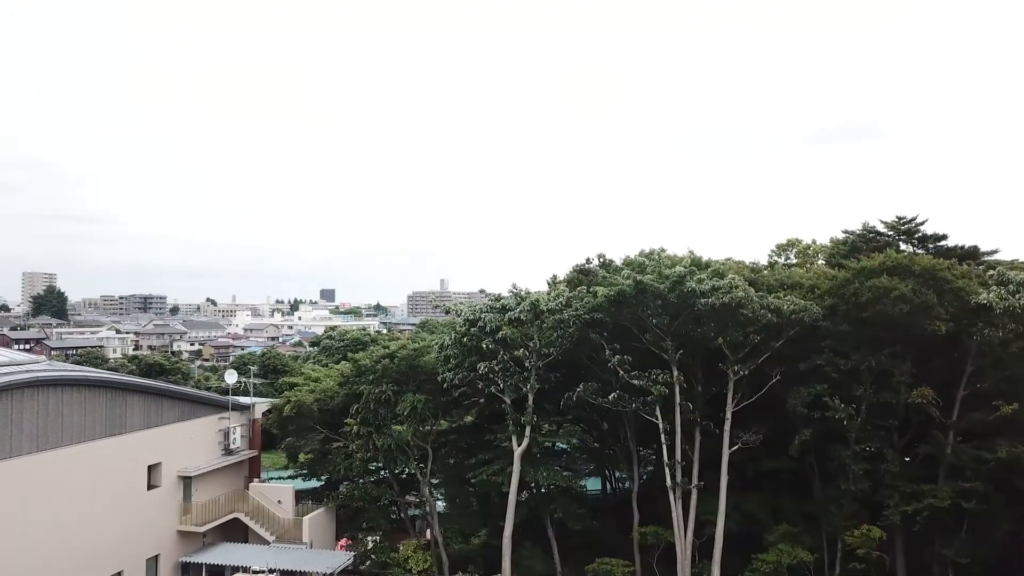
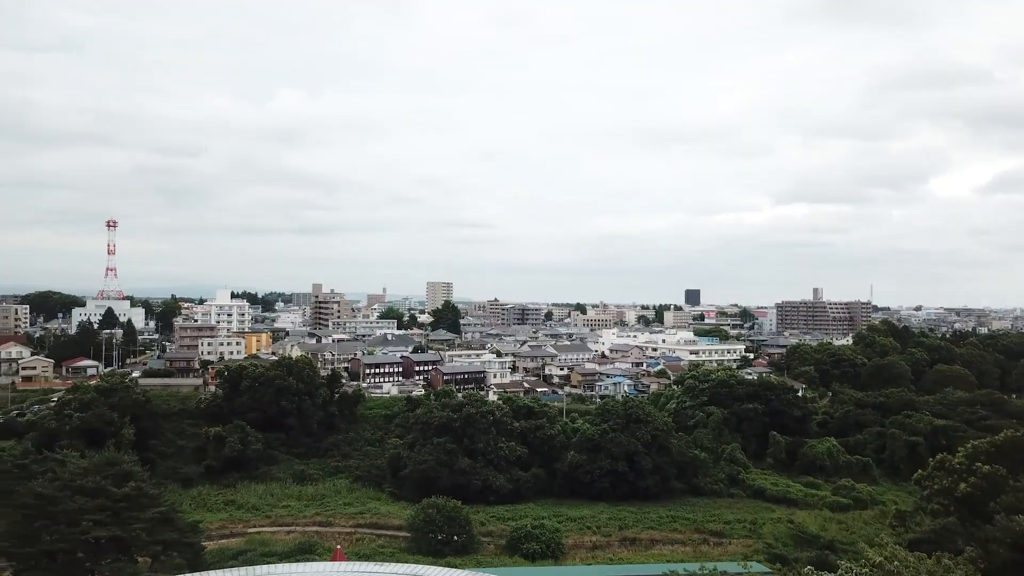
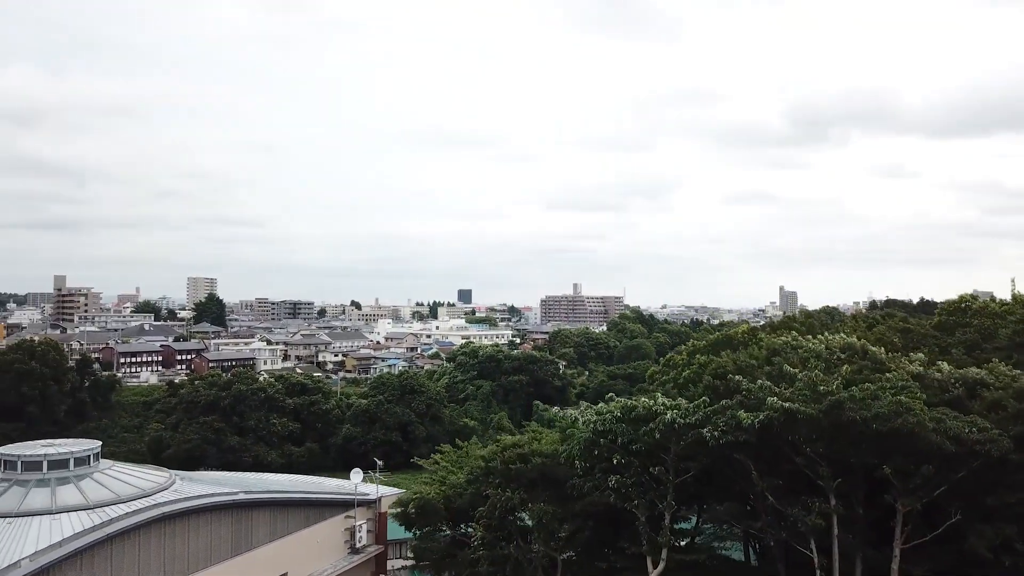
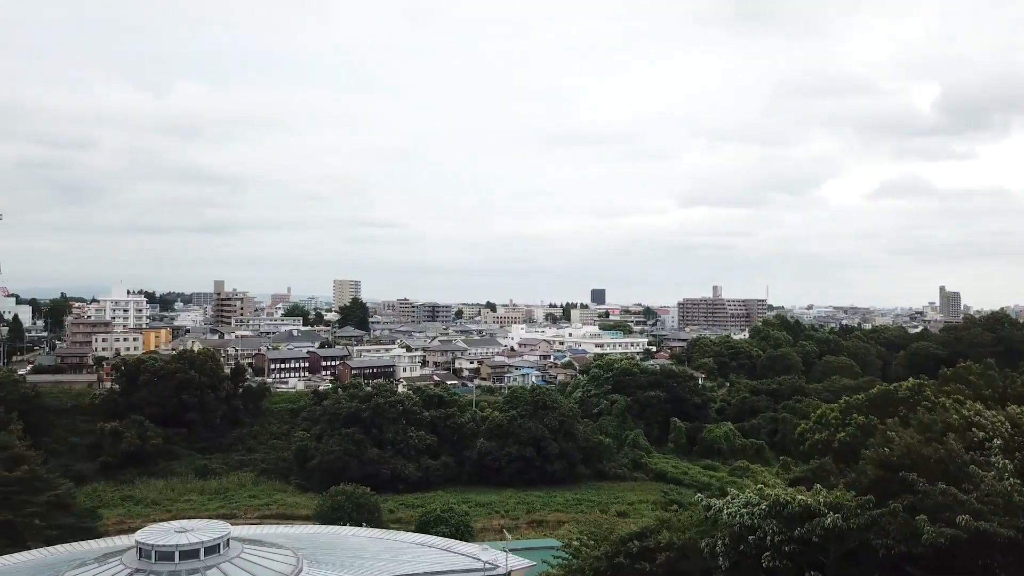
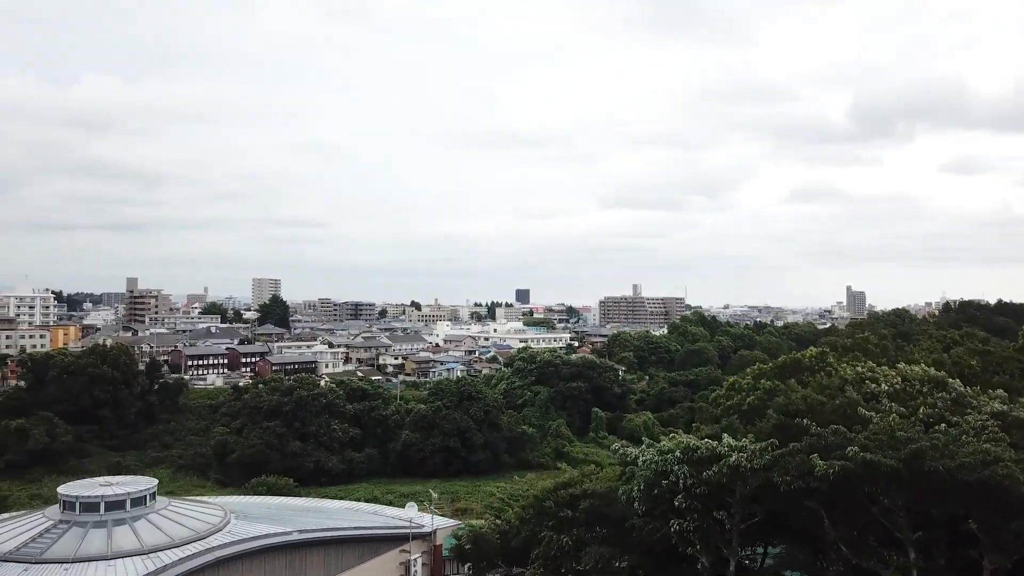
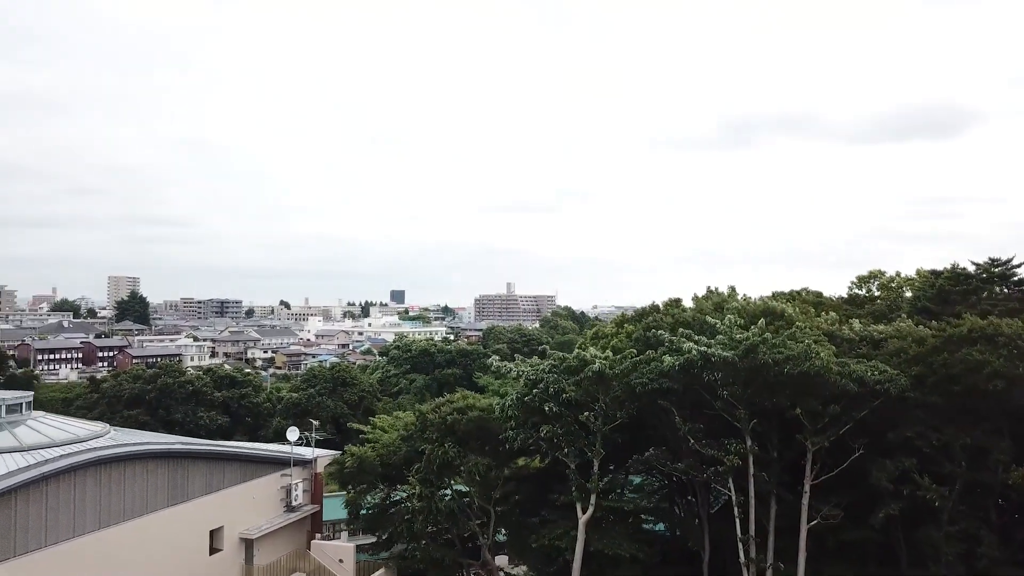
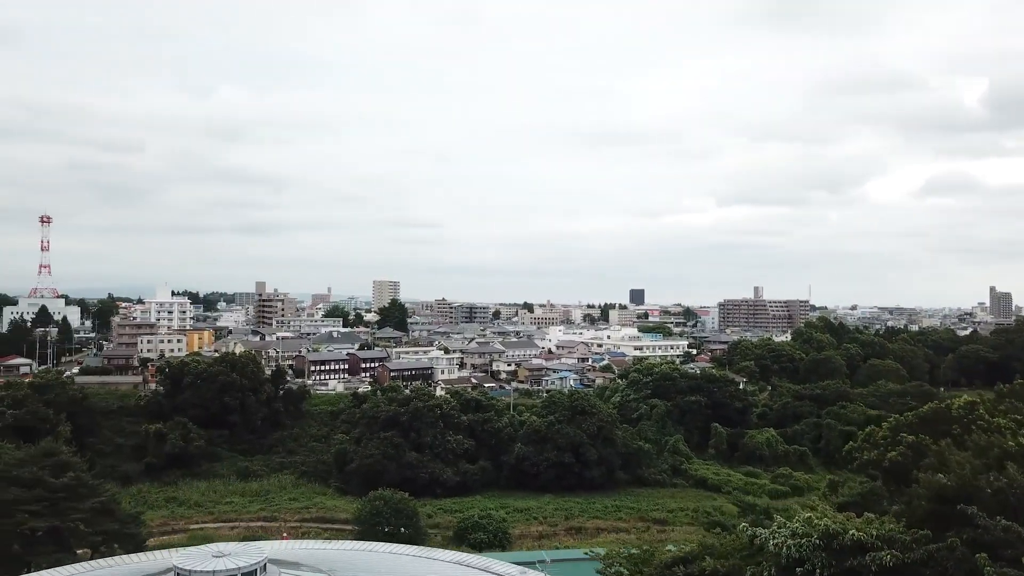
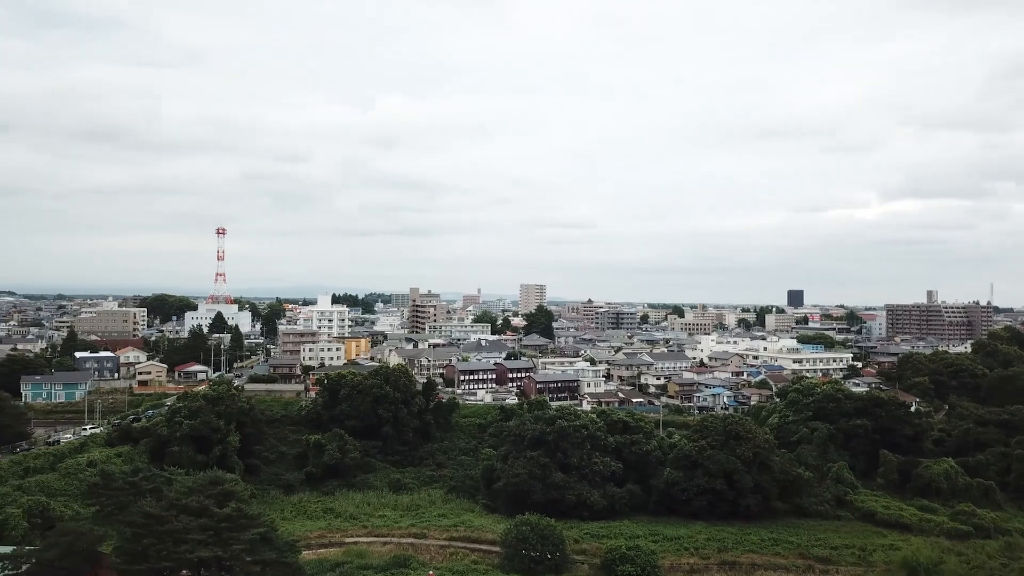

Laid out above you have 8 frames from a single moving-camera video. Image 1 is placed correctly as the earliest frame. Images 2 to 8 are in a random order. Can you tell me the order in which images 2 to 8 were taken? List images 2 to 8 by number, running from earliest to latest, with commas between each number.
6, 3, 5, 4, 7, 2, 8
